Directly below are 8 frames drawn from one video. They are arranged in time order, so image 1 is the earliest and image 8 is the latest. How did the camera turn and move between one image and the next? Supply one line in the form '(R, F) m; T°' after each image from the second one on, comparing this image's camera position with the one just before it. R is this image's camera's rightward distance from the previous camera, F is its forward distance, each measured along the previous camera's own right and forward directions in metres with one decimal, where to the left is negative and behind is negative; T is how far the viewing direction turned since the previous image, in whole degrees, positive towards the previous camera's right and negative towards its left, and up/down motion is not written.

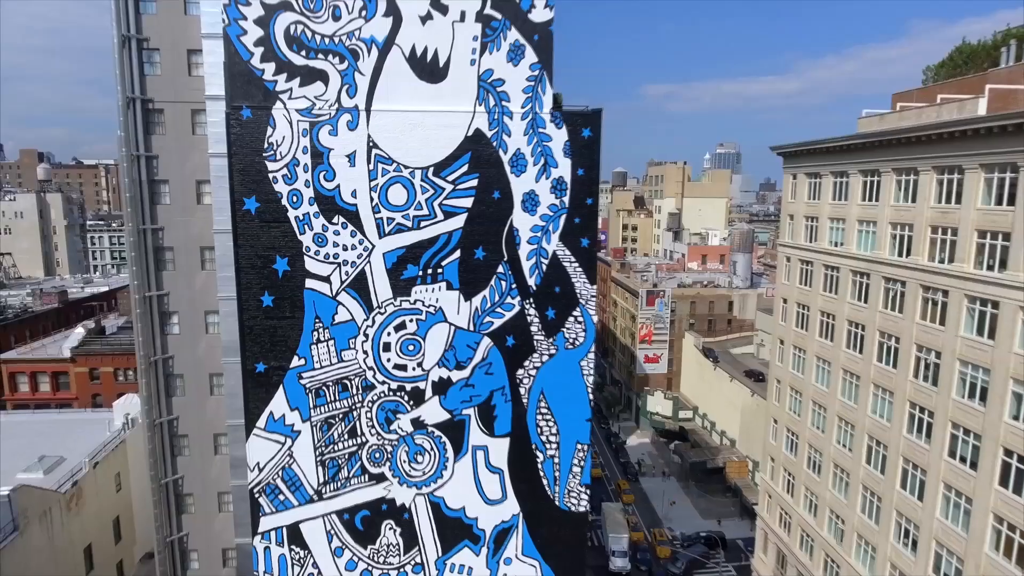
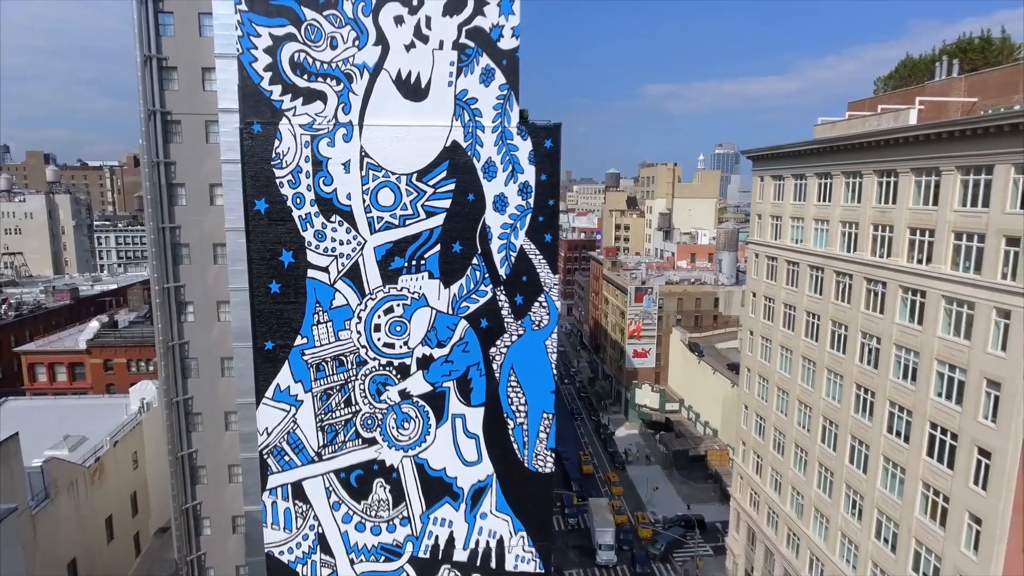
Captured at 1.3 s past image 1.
(+1.0, -2.9) m; 0°
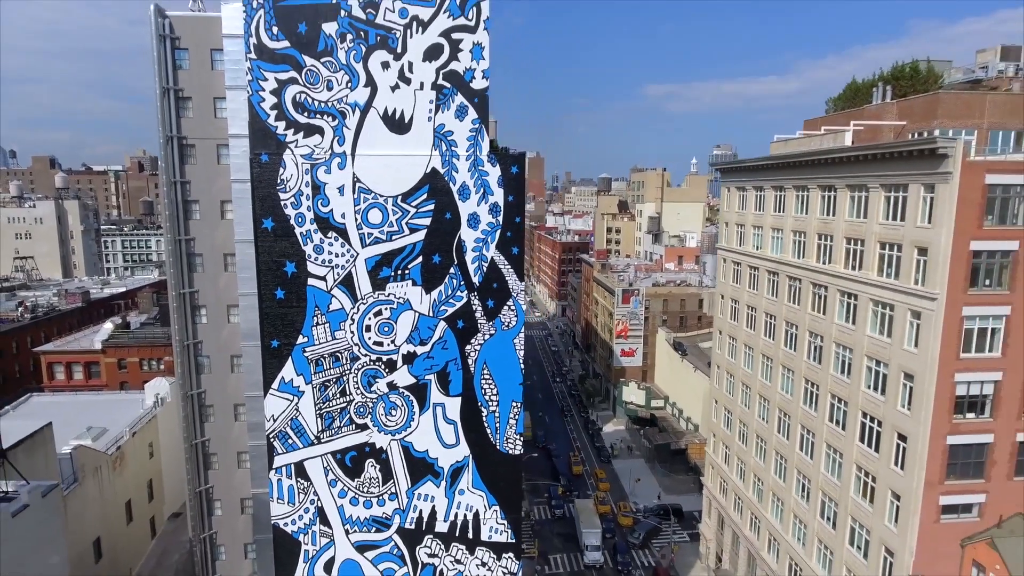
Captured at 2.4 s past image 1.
(+1.2, -3.3) m; 0°
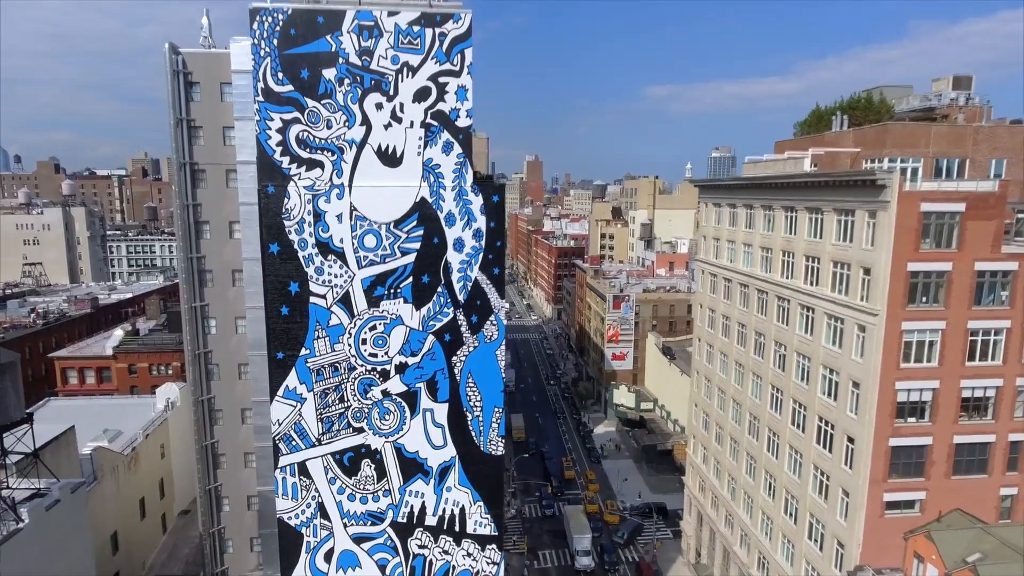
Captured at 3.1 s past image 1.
(+0.9, -2.7) m; 0°
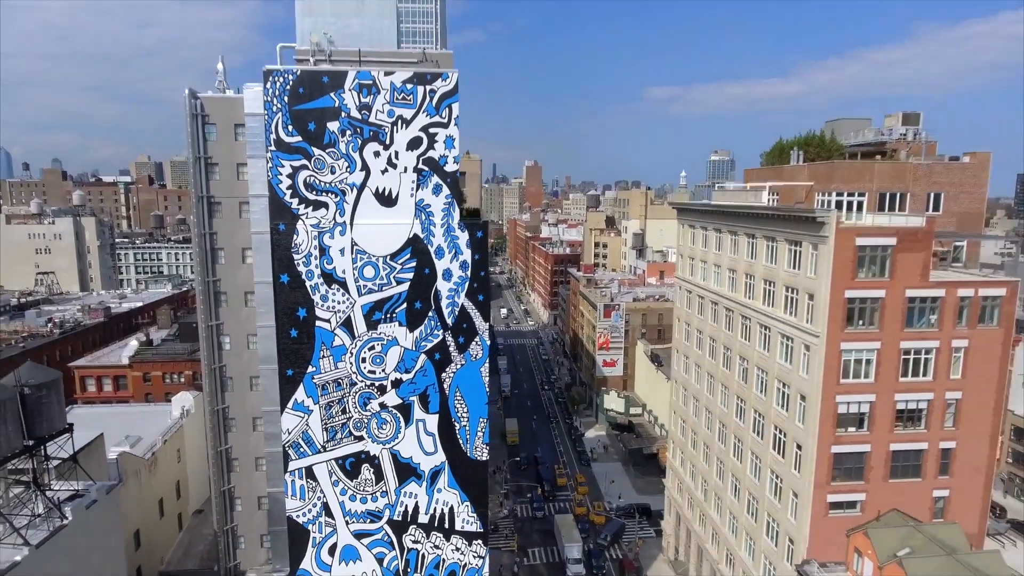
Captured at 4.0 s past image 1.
(+1.0, -3.5) m; 0°
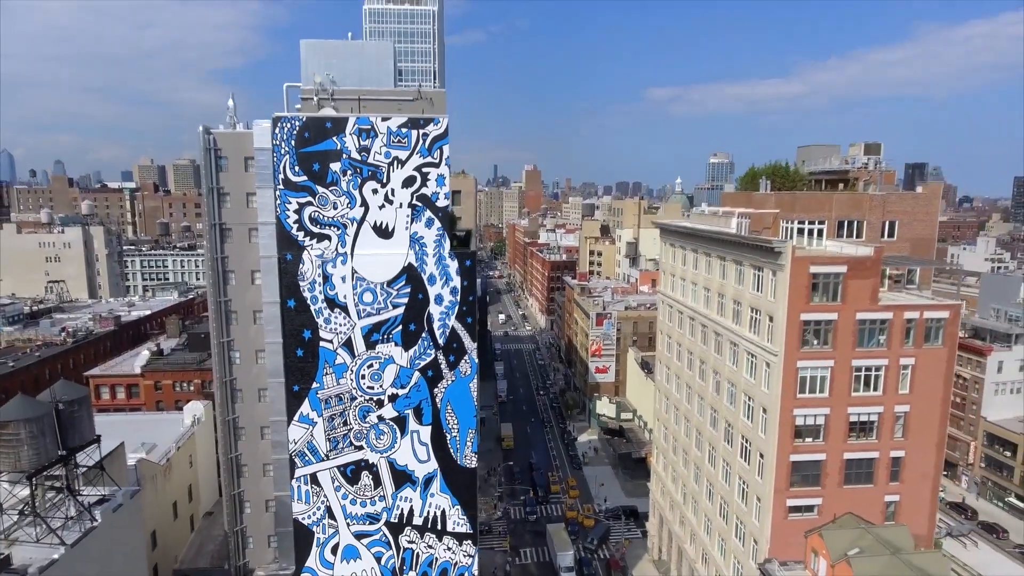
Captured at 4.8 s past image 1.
(+0.9, -3.1) m; 0°
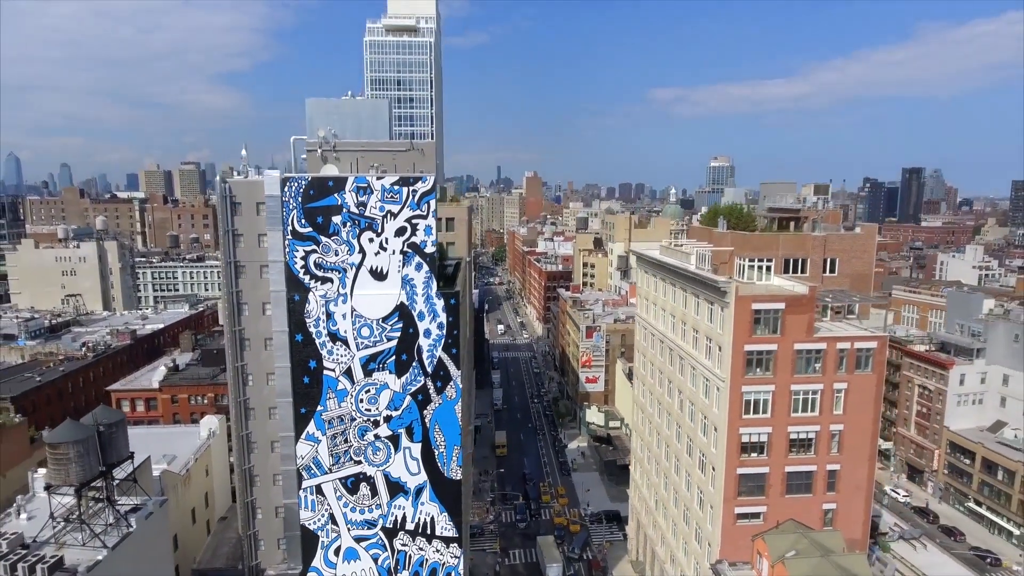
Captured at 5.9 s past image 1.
(+1.7, -4.8) m; 0°
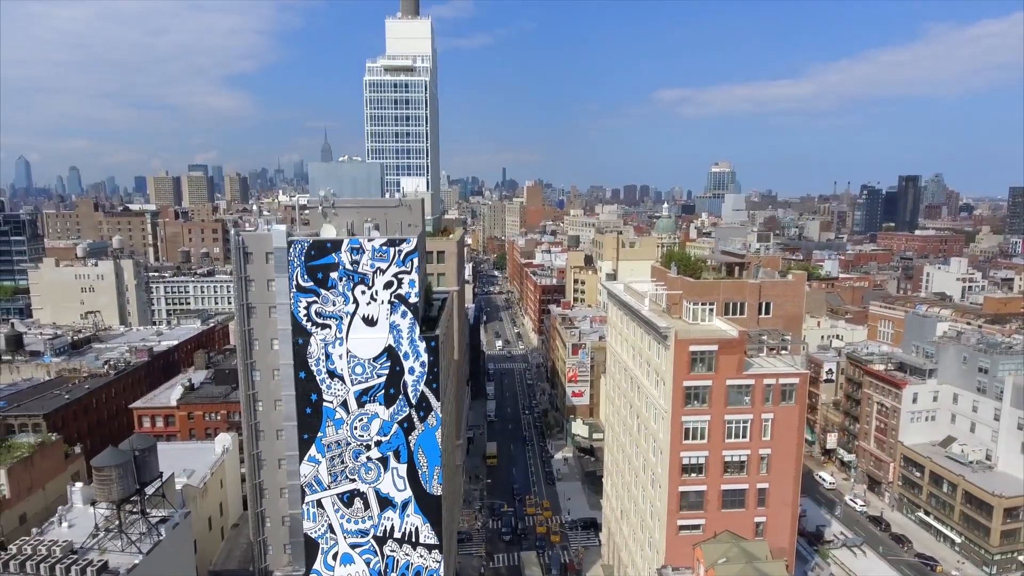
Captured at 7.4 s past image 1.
(+2.6, -6.5) m; -1°
